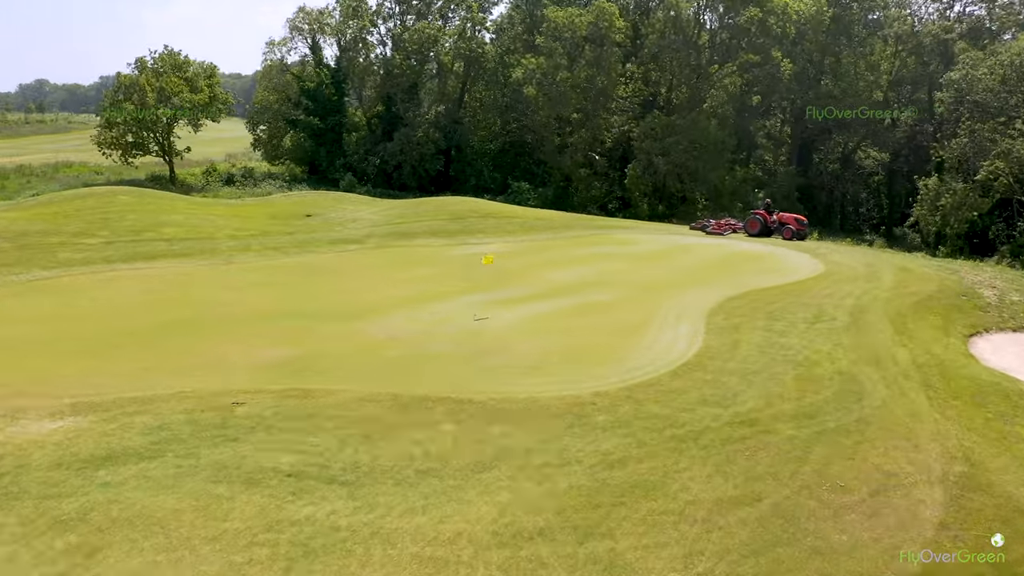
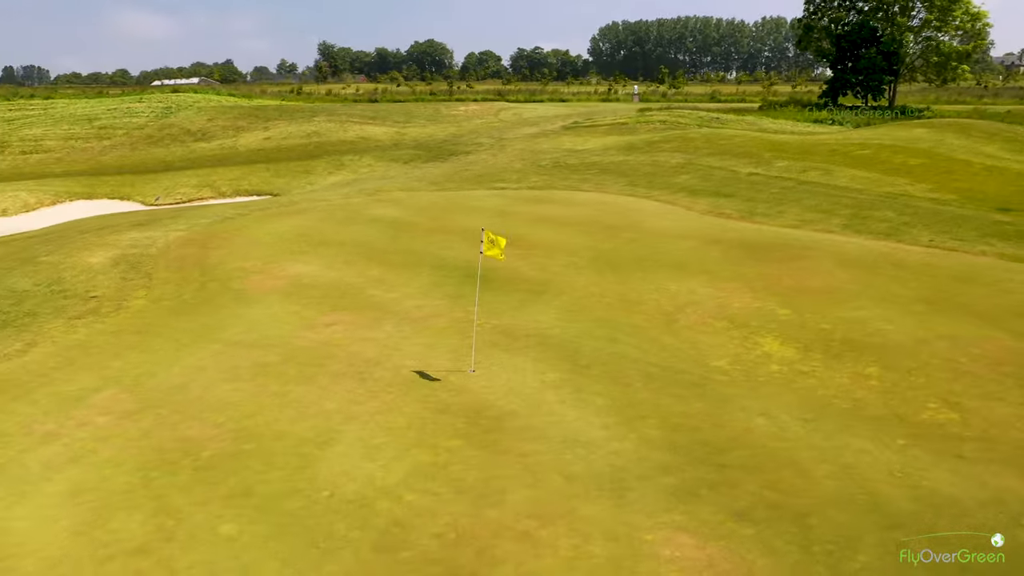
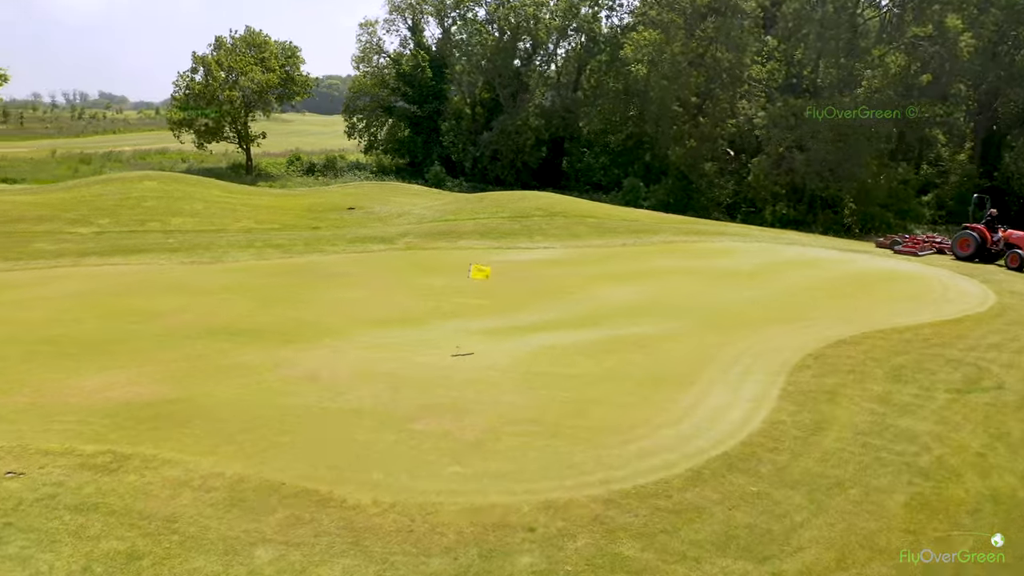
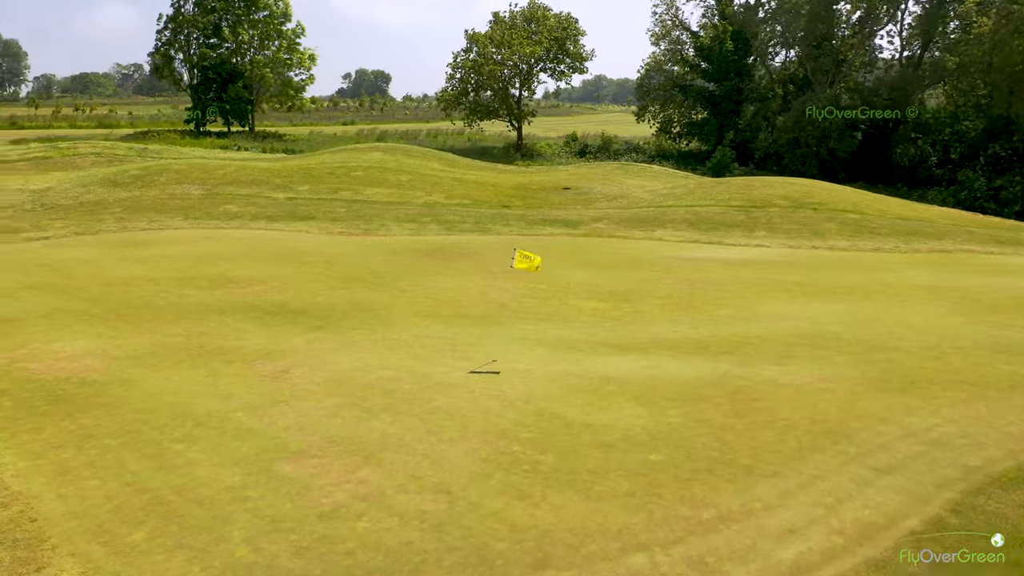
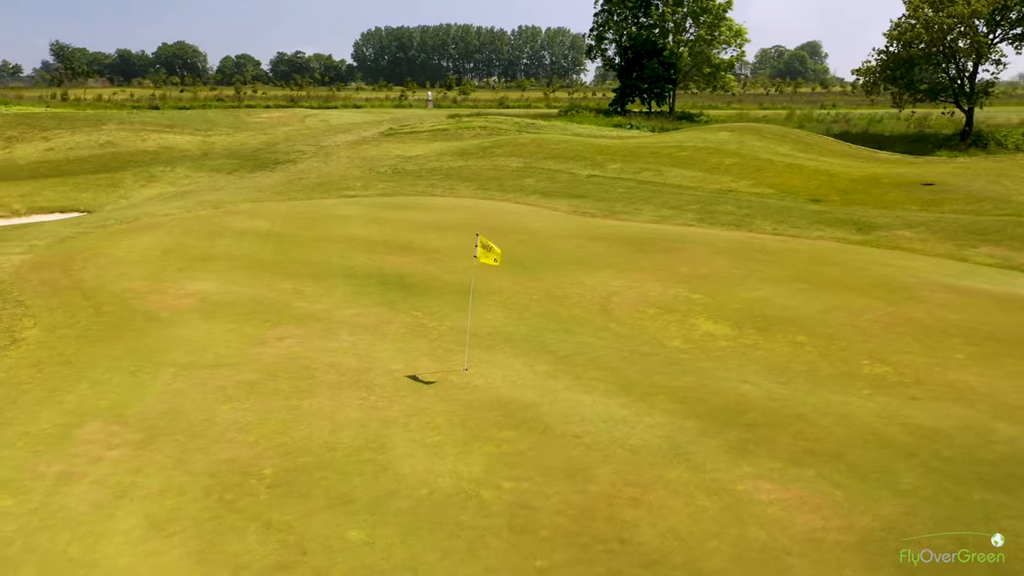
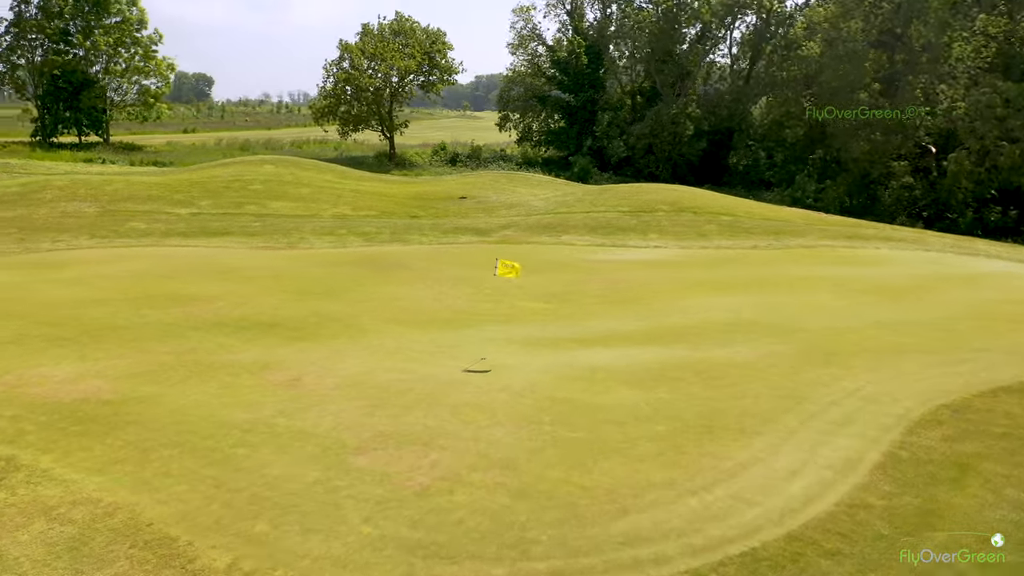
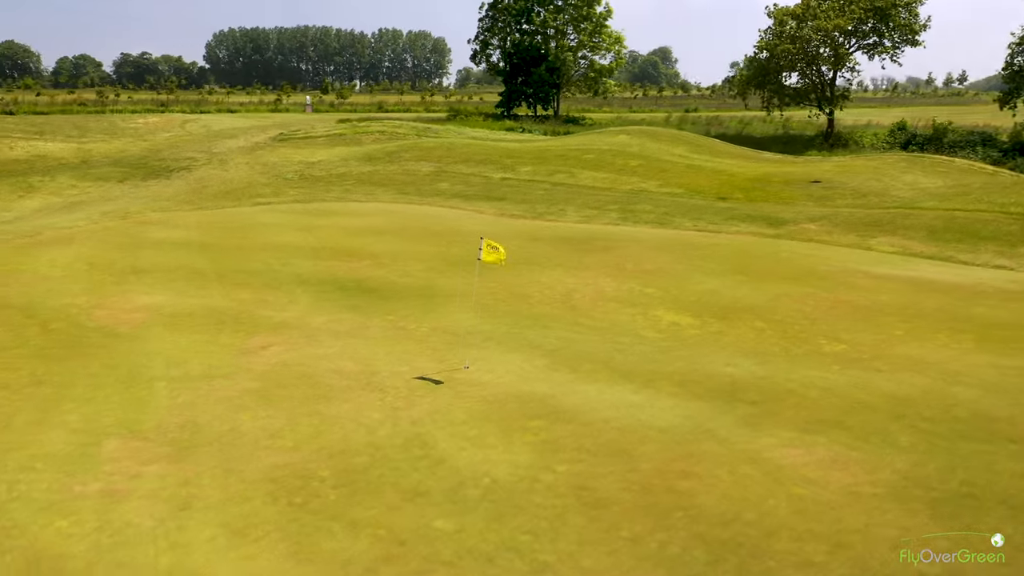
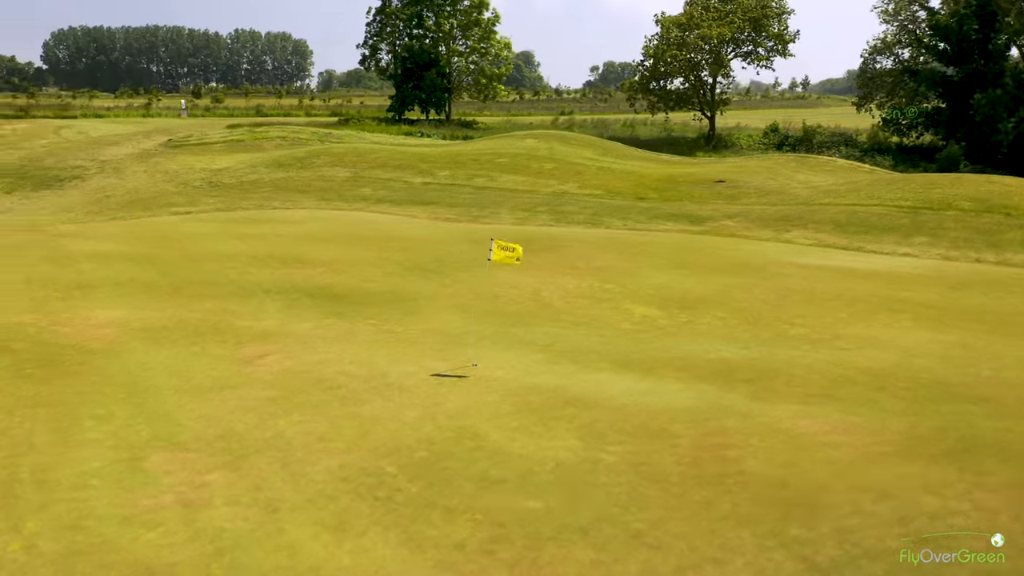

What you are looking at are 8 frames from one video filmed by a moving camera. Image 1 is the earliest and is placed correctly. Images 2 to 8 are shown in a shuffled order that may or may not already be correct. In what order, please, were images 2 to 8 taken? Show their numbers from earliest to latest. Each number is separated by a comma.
3, 6, 4, 8, 7, 5, 2
